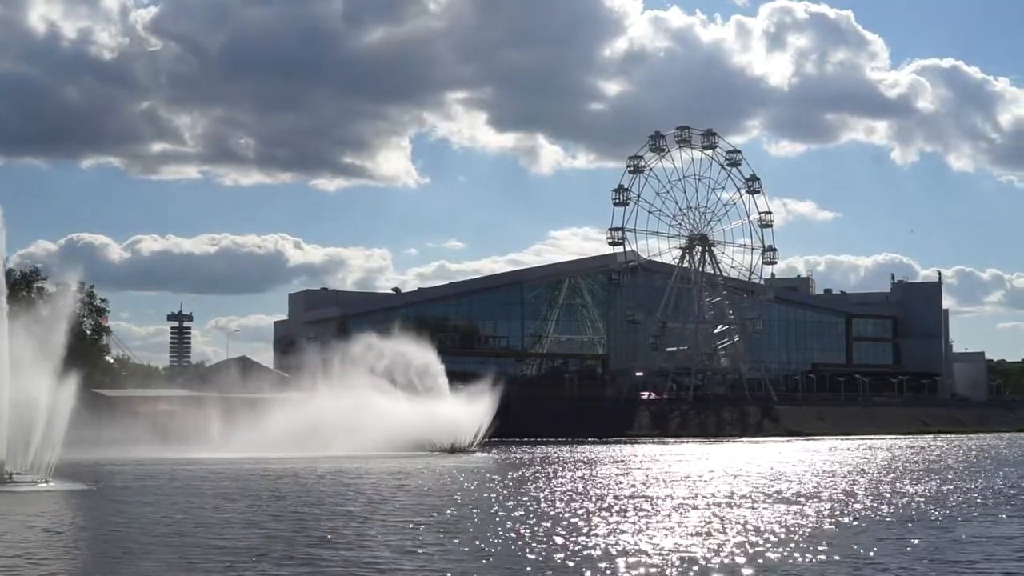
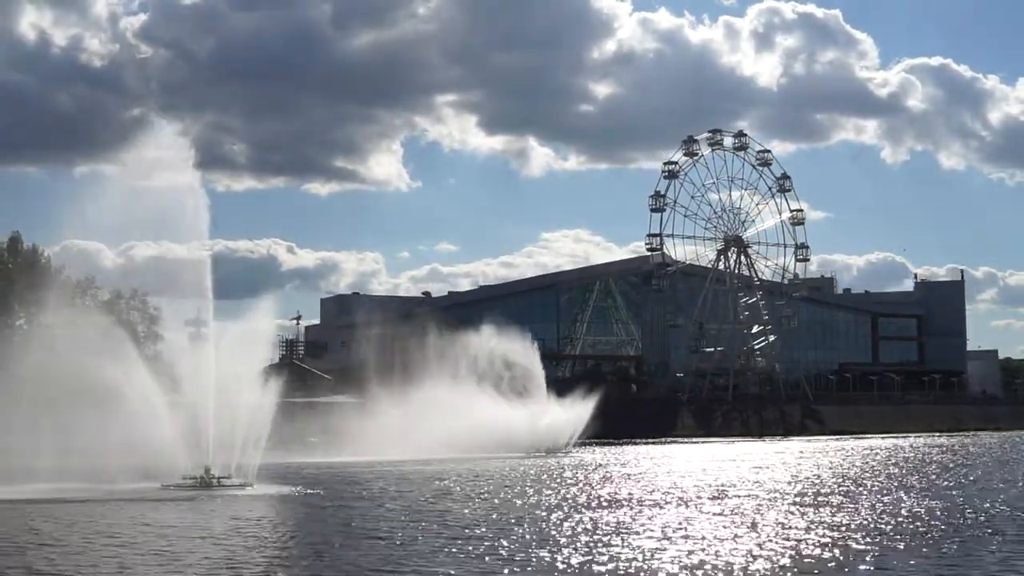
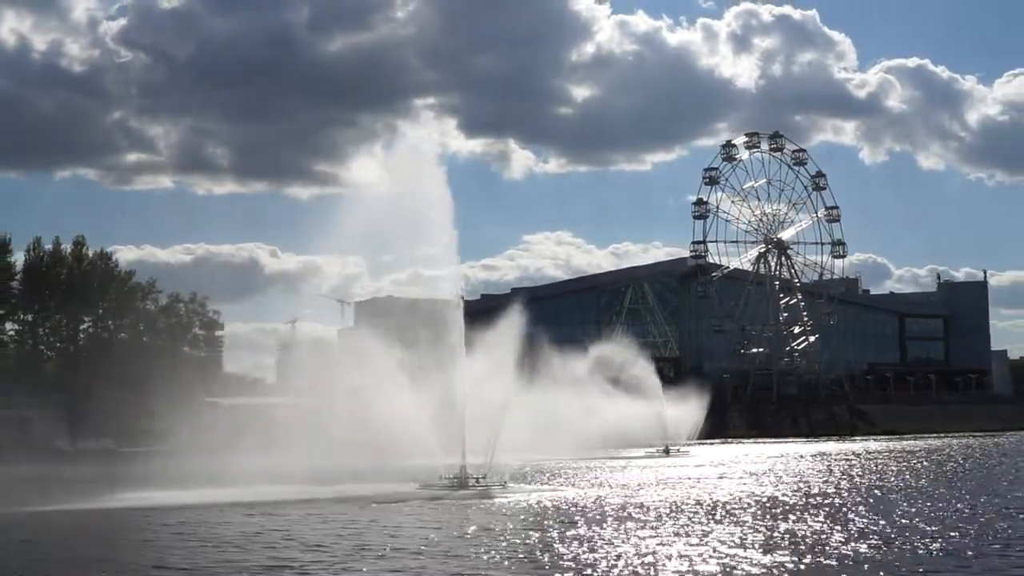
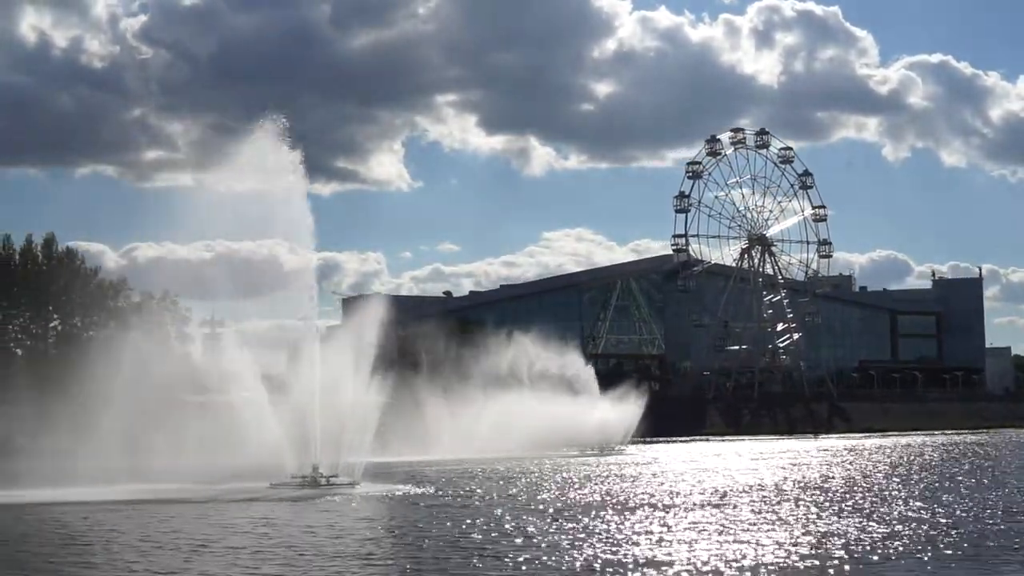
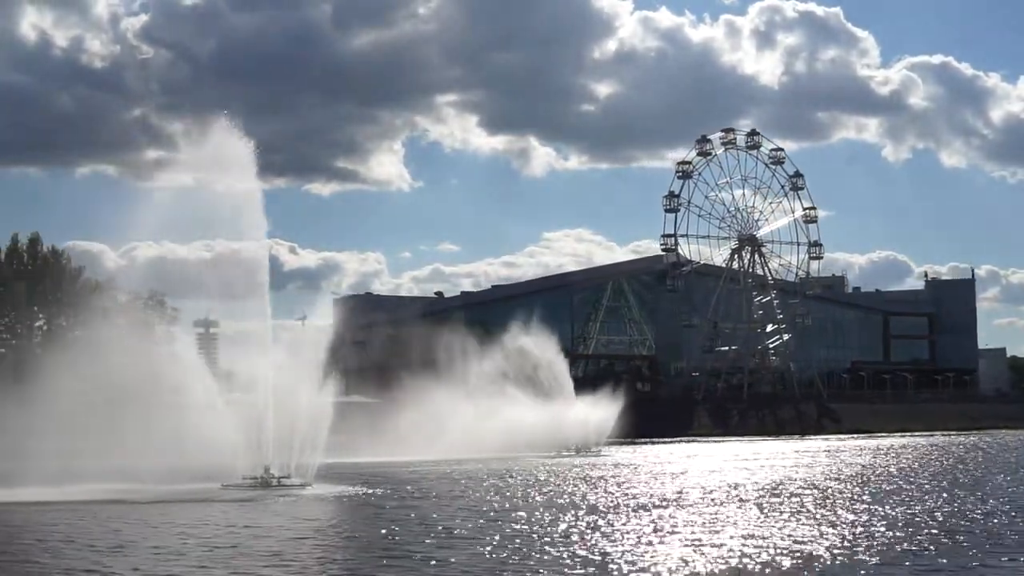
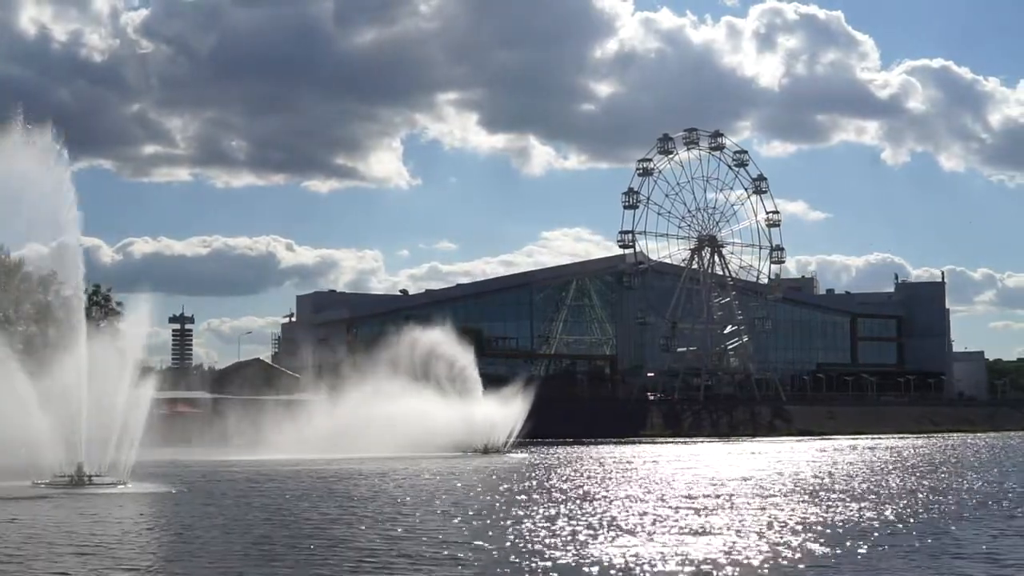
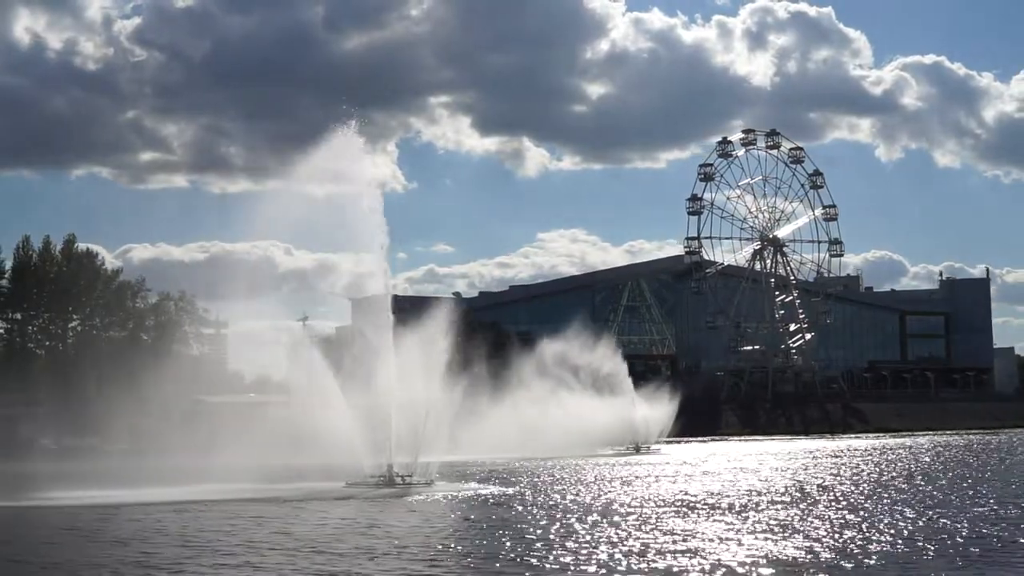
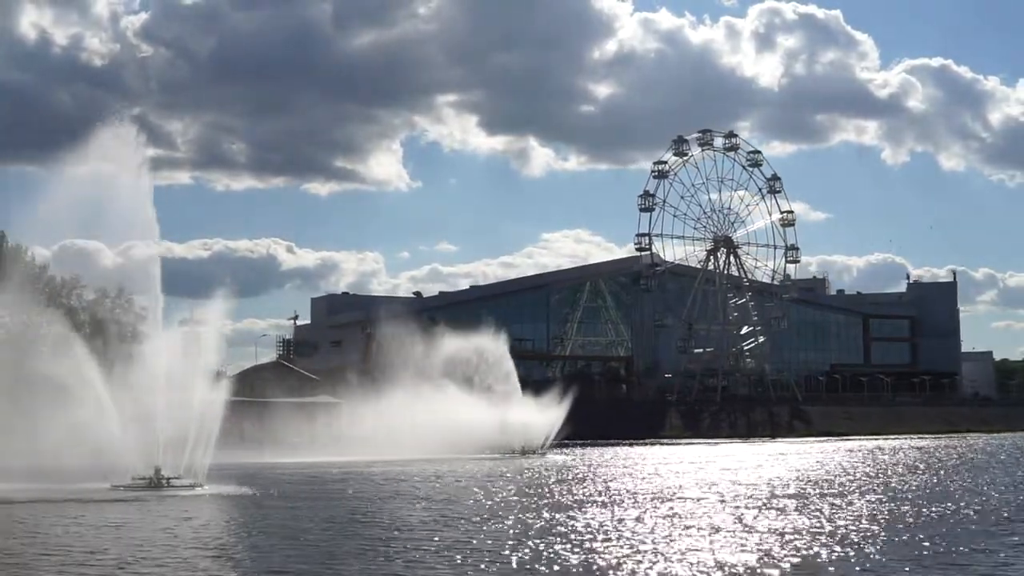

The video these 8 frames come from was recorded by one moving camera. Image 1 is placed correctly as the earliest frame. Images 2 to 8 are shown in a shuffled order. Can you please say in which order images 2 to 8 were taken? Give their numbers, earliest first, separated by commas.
6, 8, 2, 5, 4, 7, 3
